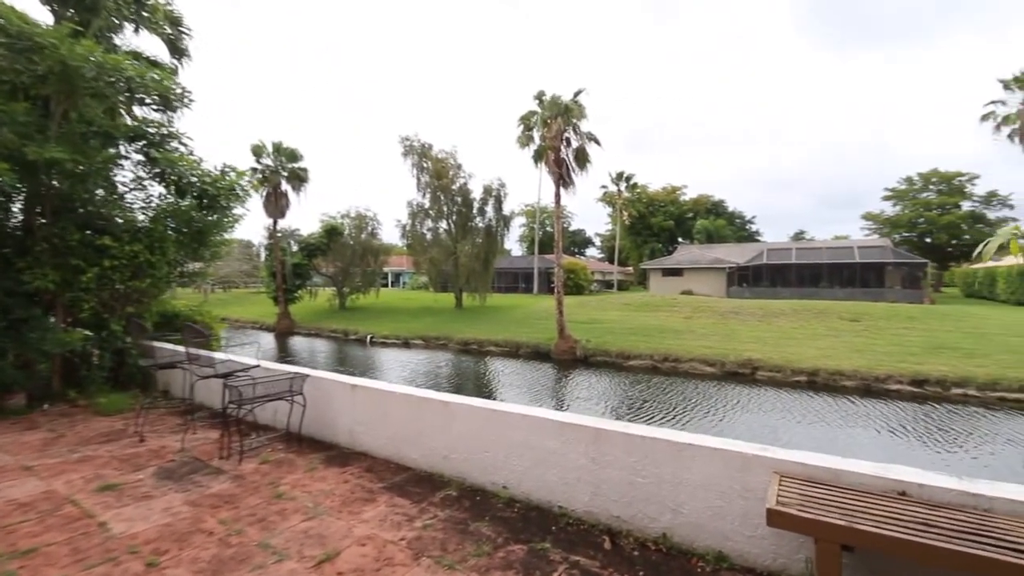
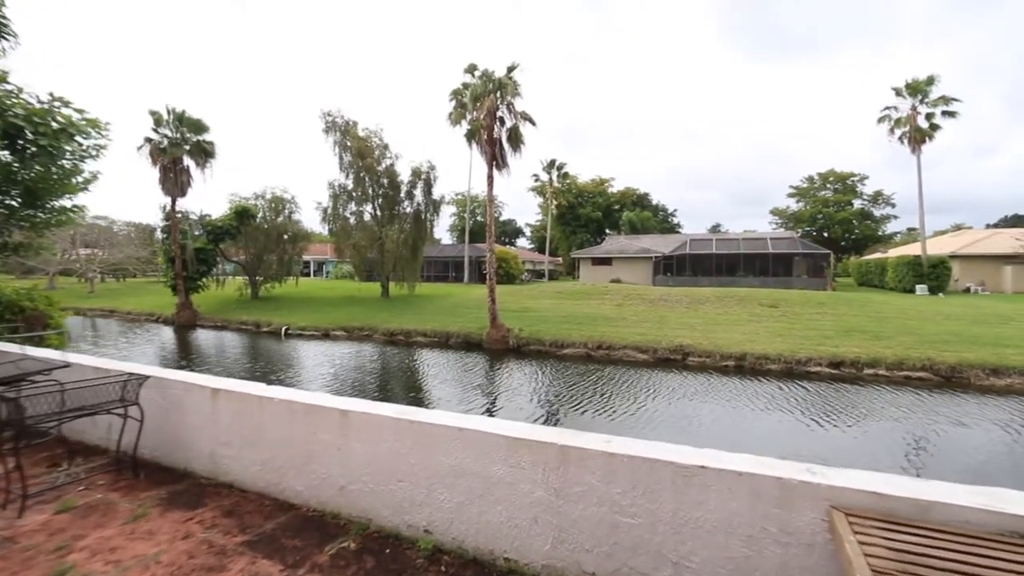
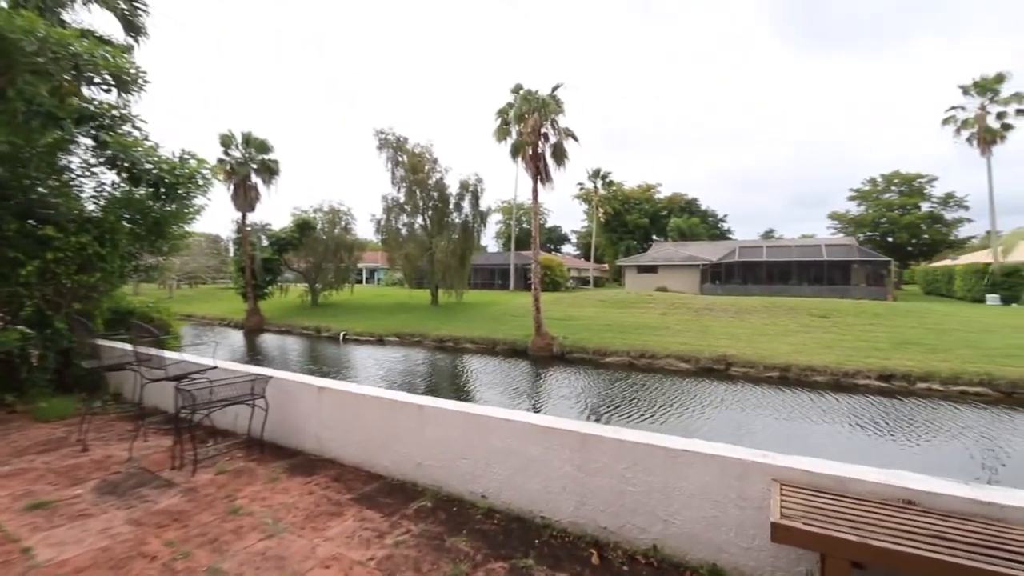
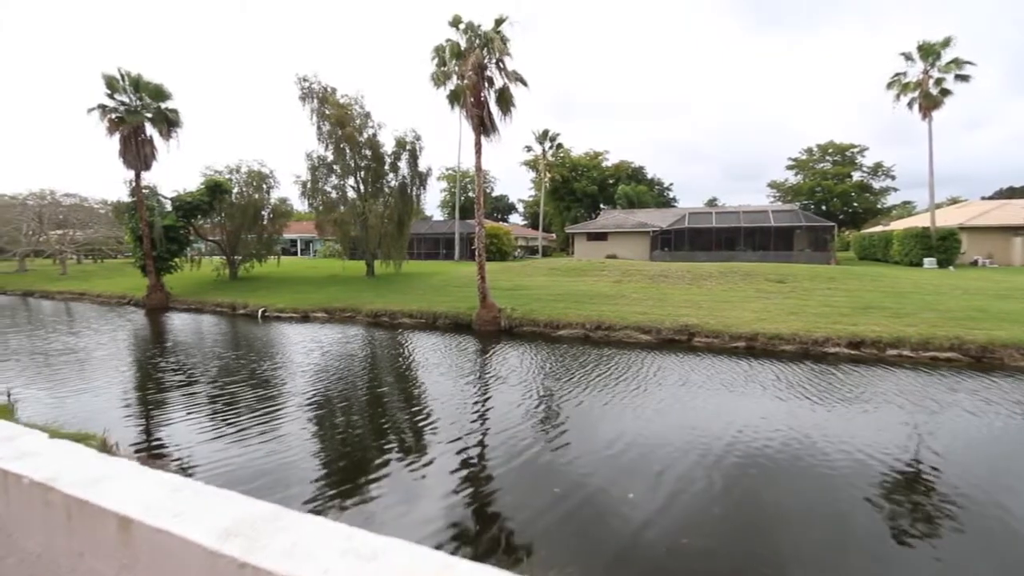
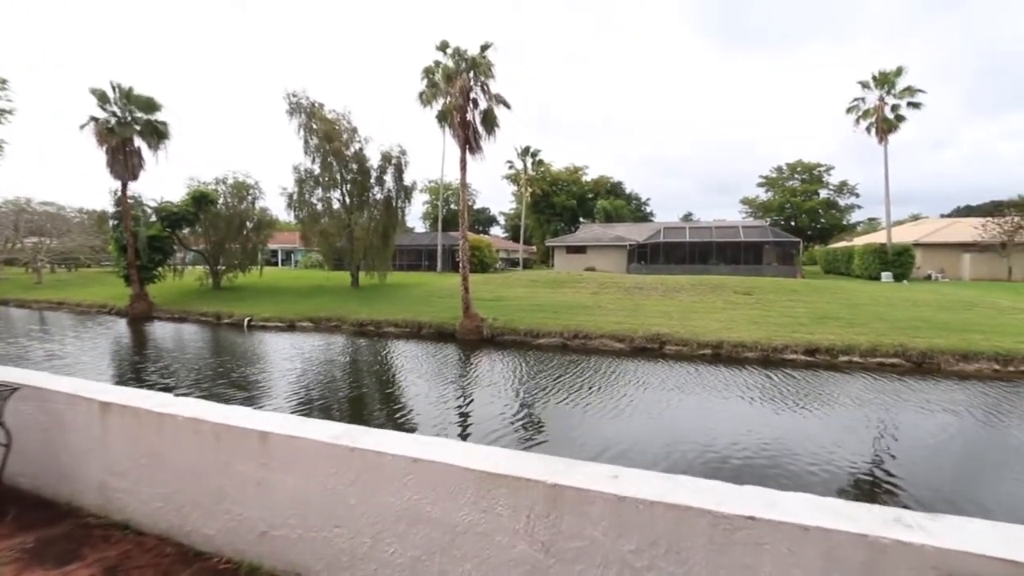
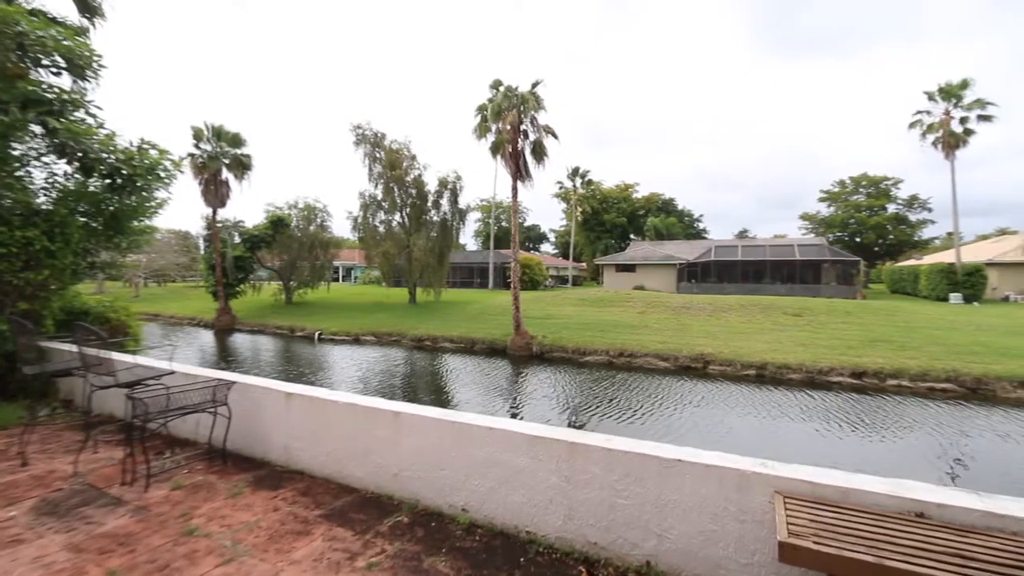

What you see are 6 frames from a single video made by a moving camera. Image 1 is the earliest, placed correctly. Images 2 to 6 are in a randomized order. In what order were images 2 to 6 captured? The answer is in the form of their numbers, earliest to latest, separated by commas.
3, 6, 2, 5, 4
